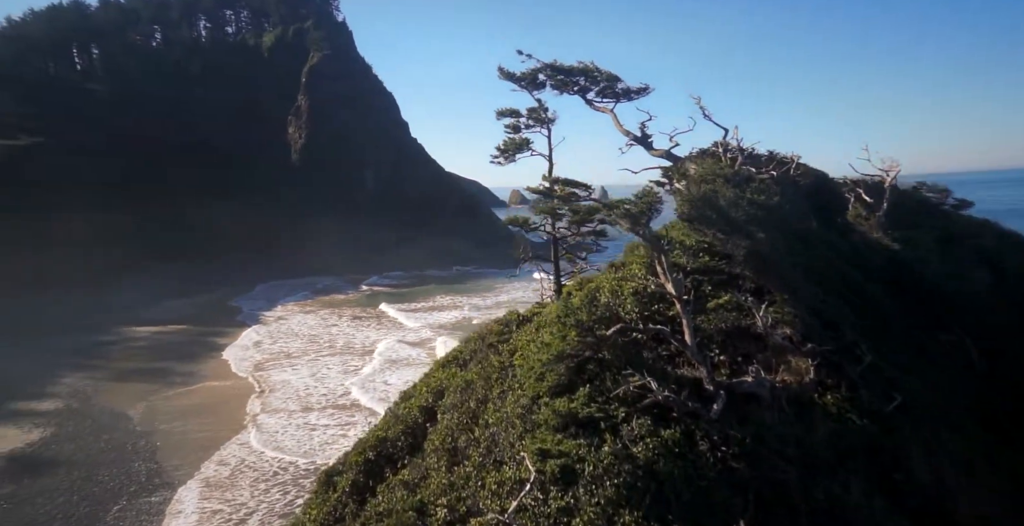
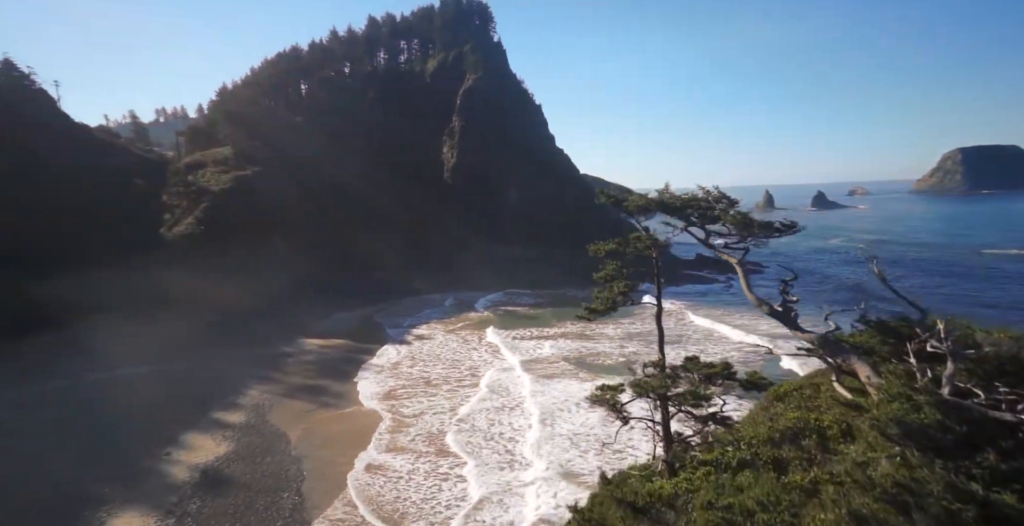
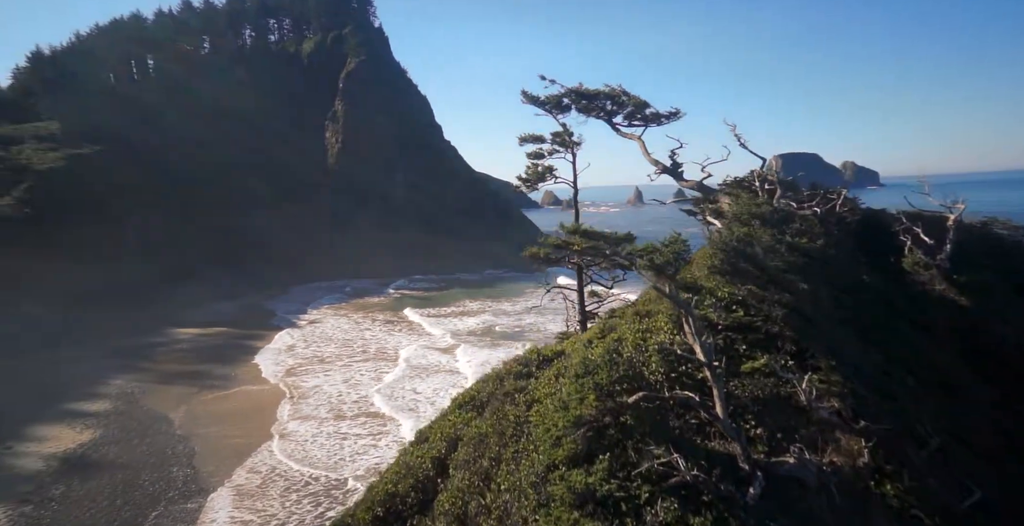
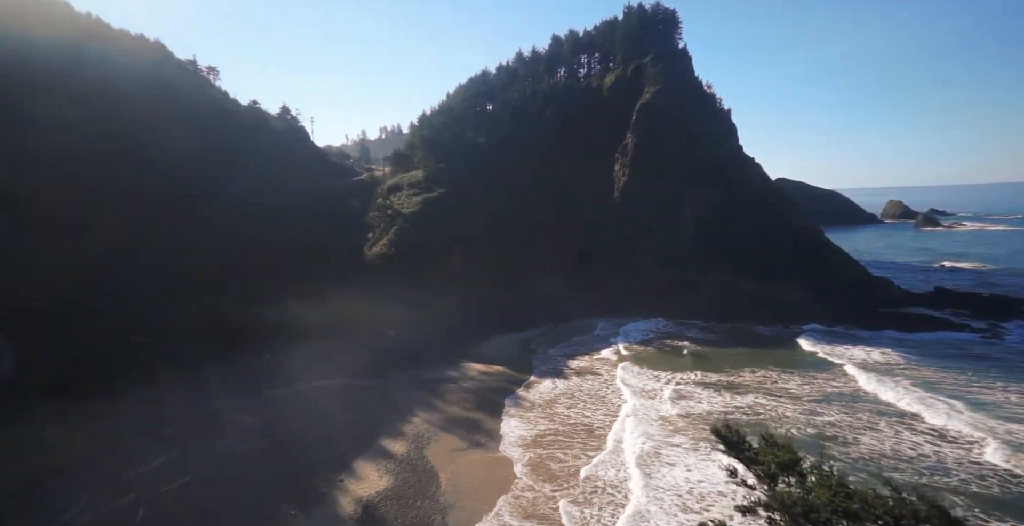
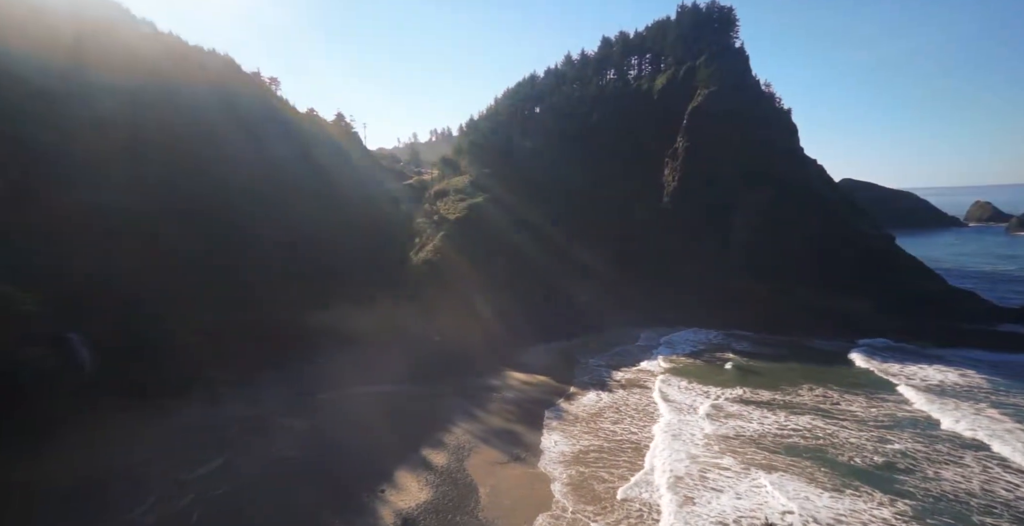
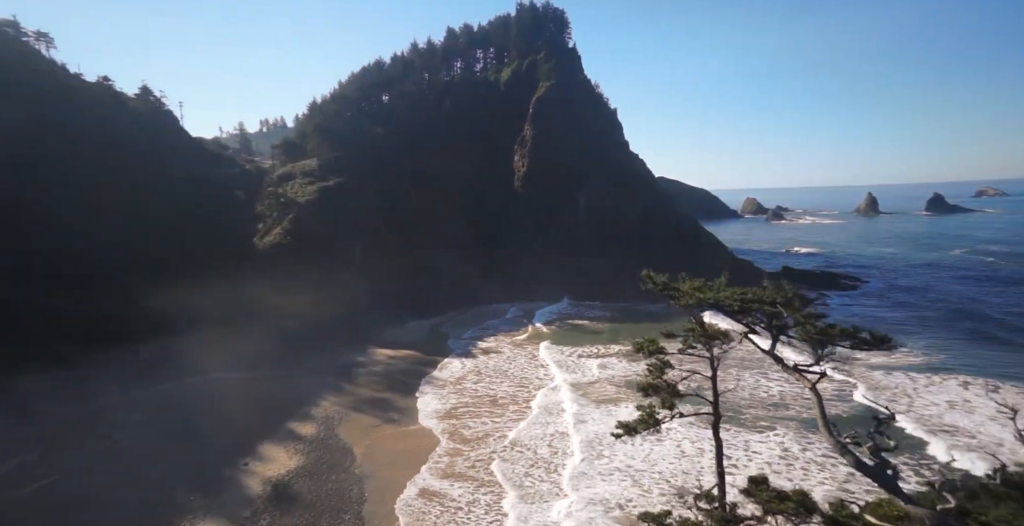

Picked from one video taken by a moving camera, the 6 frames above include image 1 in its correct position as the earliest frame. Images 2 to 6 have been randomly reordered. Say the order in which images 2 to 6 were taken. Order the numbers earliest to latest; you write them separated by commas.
3, 2, 6, 4, 5
